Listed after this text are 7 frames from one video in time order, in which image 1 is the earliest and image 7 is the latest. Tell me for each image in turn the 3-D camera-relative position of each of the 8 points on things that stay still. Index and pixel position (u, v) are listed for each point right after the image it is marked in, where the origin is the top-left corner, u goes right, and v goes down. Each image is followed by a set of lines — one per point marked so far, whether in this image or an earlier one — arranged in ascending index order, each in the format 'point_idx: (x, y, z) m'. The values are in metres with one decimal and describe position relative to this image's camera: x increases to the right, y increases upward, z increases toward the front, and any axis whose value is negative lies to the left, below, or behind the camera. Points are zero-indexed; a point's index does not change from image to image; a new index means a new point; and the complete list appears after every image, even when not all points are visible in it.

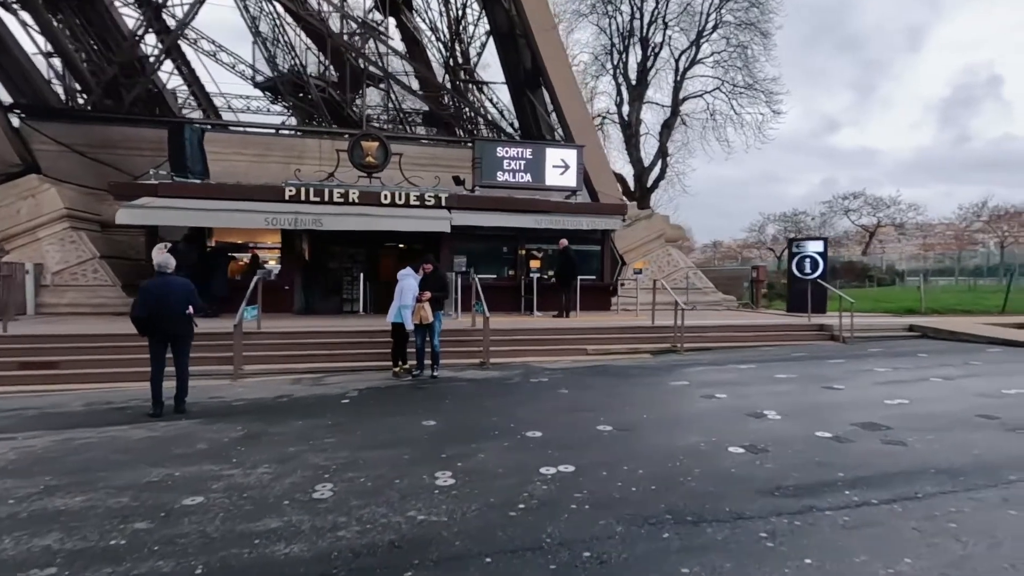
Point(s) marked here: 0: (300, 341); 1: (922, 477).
0: (-4.1, -1.0, +10.4) m
1: (+3.3, -1.5, +4.3) m
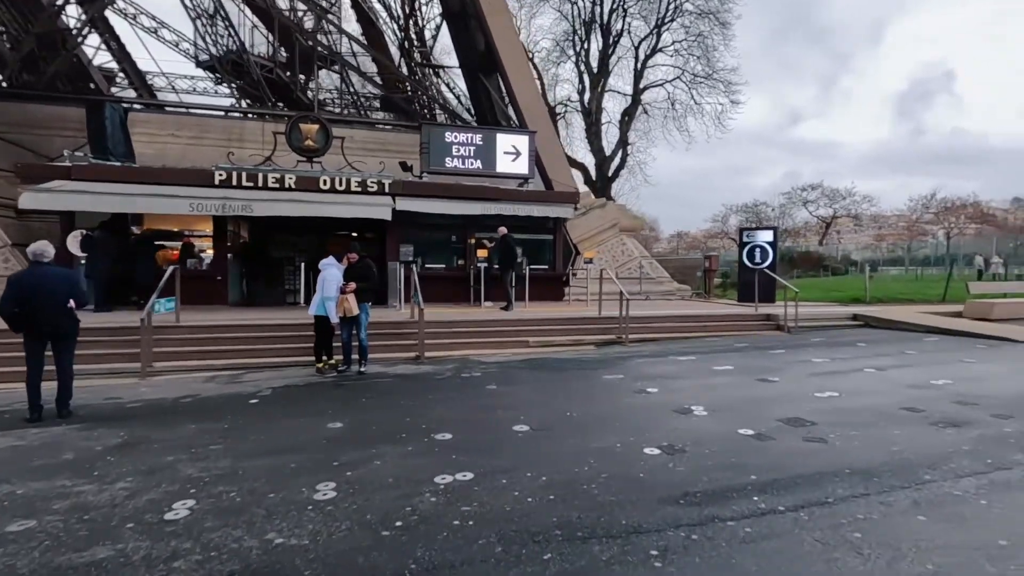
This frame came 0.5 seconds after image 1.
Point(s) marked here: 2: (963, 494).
0: (-5.3, -0.8, +9.7) m
1: (+2.5, -1.5, +4.1) m
2: (+3.2, -1.5, +3.8) m
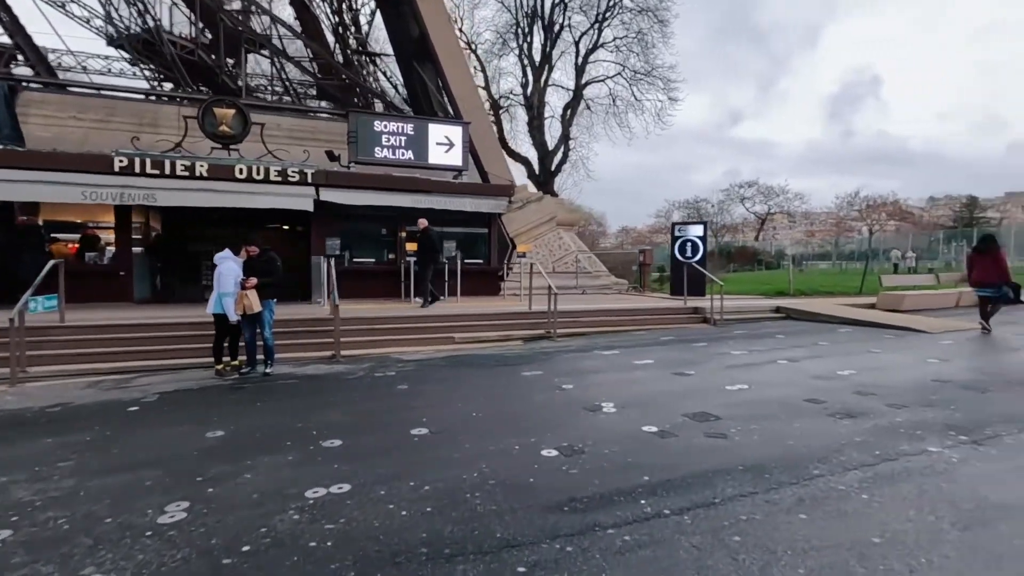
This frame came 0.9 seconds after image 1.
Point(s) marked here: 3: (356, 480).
0: (-6.6, -0.8, +8.9) m
1: (+1.6, -1.4, +4.0) m
2: (+2.4, -1.4, +3.8) m
3: (-1.2, -1.5, +4.1) m
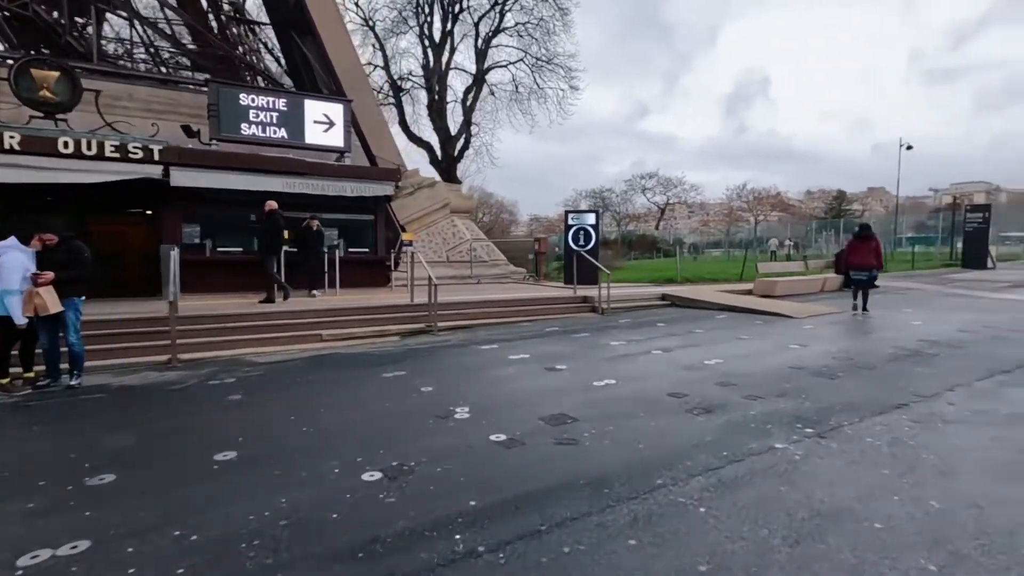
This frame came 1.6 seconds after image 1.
0: (-8.6, -0.7, +7.0) m
1: (+0.3, -1.4, +3.5) m
2: (+1.1, -1.4, +3.4) m
3: (-2.4, -1.5, +3.2) m
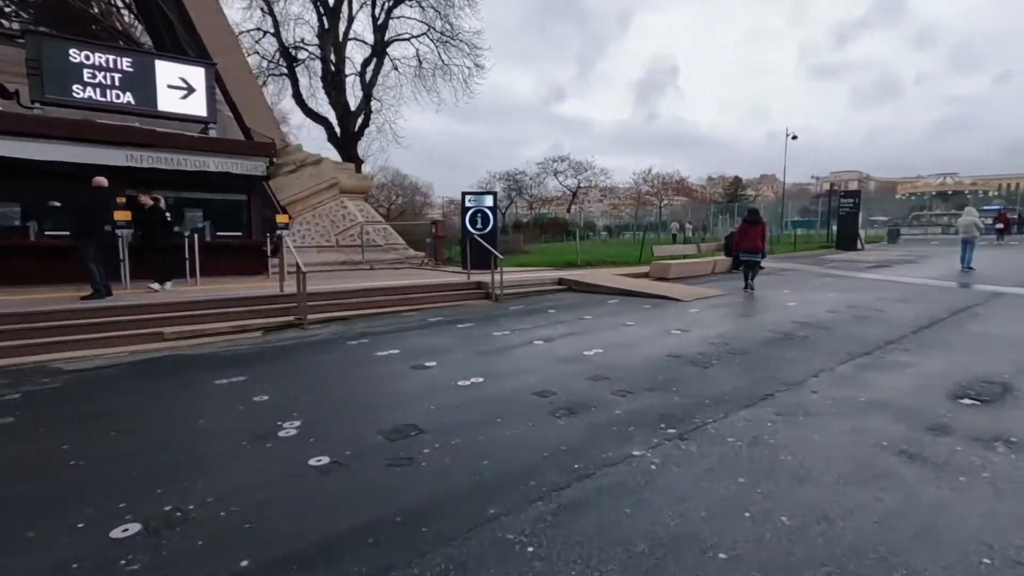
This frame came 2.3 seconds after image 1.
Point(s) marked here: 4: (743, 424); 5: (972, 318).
0: (-10.1, -0.8, +4.9) m
1: (-0.8, -1.3, +2.8) m
2: (0.0, -1.3, +2.9) m
3: (-3.5, -1.5, +2.1) m
4: (+1.9, -1.1, +4.3) m
5: (+7.6, -0.5, +8.8) m
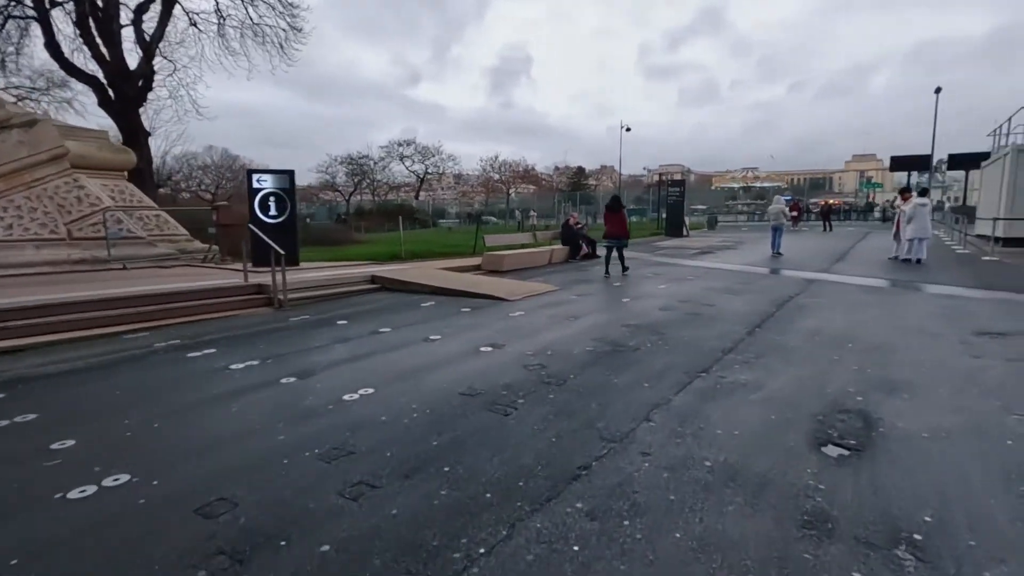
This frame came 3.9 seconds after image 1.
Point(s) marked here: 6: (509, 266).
0: (-11.6, -1.3, -0.1) m
1: (-2.1, -1.6, +0.4) m
2: (-1.3, -1.6, +0.6) m
3: (-4.4, -1.9, -1.0) m
4: (+0.1, -1.2, +2.5) m
5: (+4.4, -0.4, +8.3) m
6: (-0.1, +0.6, +14.4) m
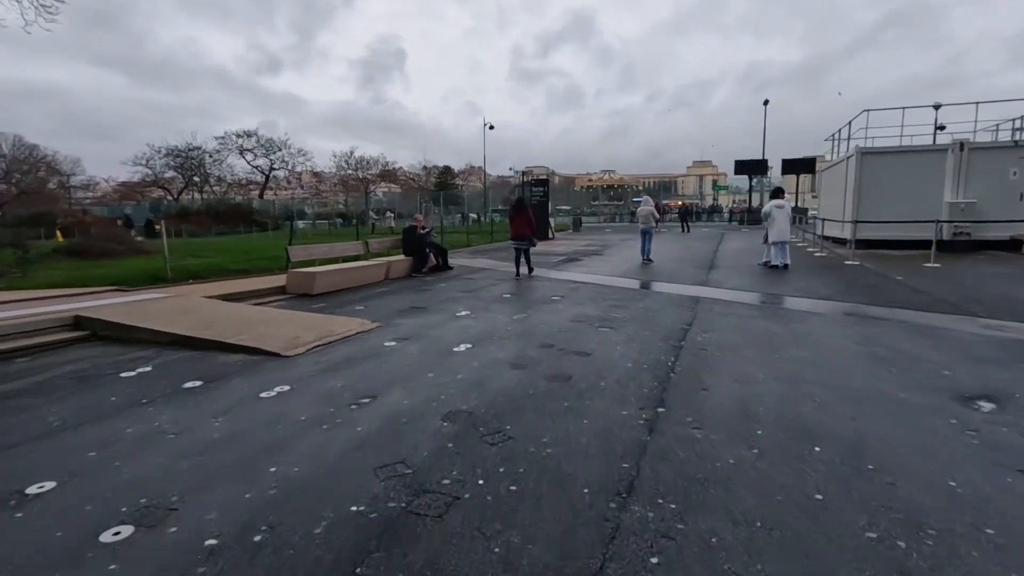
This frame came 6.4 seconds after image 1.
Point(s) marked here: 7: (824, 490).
0: (-11.5, -2.2, -6.1) m
1: (-2.3, -2.2, -3.4) m
2: (-1.7, -2.1, -3.0) m
3: (-4.3, -2.5, -5.4) m
4: (-0.8, -1.8, -0.9) m
5: (+2.0, -0.8, +5.7) m
6: (-3.8, 0.0, +10.7) m
7: (+1.8, -1.2, +3.1) m
